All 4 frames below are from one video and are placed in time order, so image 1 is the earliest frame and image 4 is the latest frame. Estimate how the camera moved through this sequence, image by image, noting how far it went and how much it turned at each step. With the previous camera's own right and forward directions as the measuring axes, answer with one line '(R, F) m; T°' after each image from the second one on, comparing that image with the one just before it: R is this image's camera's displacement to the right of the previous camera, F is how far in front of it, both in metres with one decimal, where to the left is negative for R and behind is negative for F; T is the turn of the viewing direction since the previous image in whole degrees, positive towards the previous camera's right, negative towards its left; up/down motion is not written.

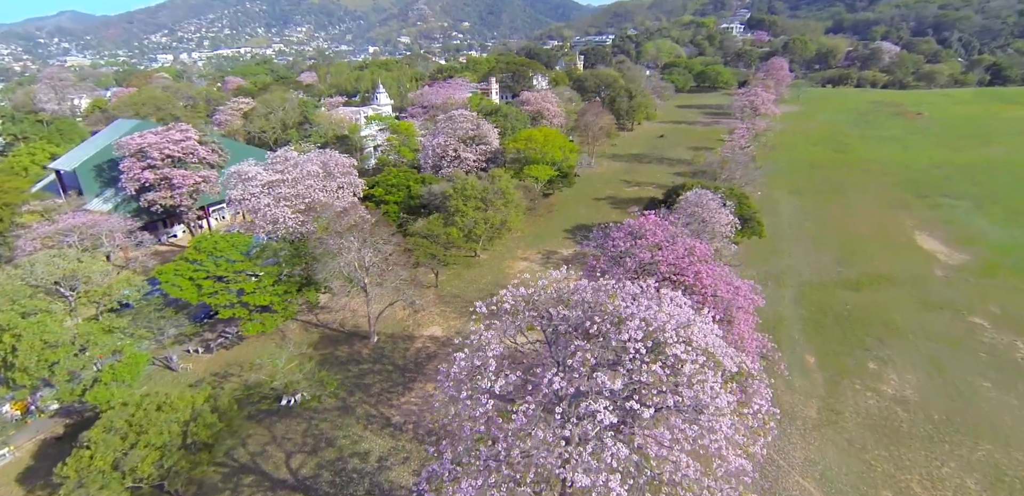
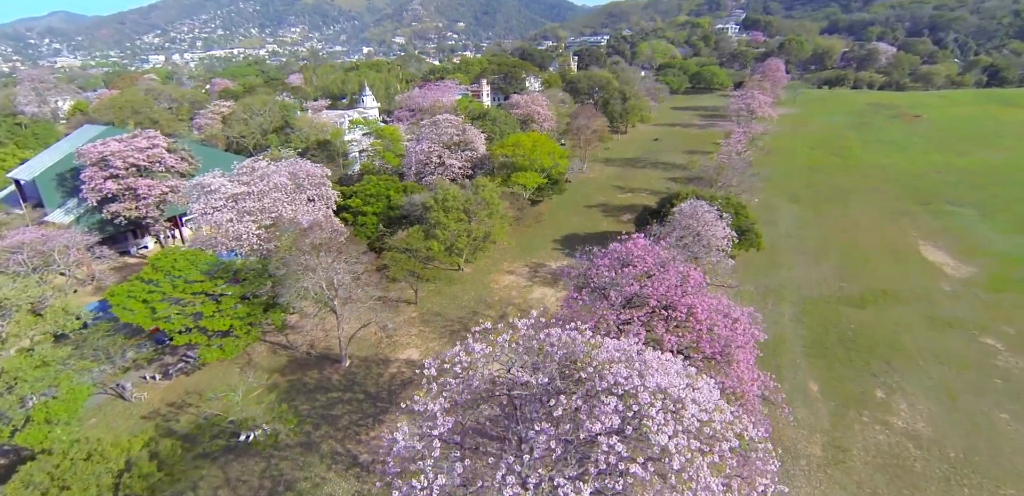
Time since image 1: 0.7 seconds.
(+0.5, +1.2) m; 0°
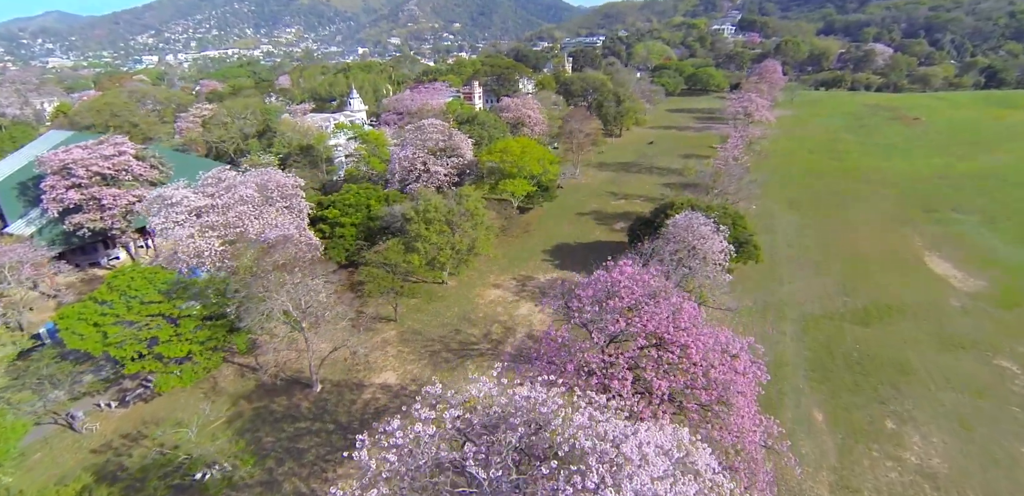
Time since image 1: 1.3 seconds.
(+0.4, +1.1) m; 0°
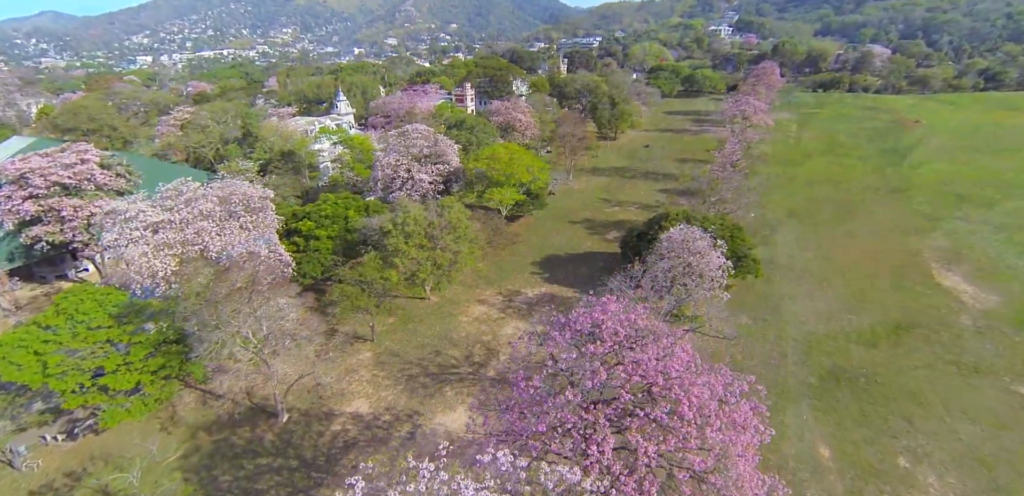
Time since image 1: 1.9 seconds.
(+0.5, +1.1) m; 0°
